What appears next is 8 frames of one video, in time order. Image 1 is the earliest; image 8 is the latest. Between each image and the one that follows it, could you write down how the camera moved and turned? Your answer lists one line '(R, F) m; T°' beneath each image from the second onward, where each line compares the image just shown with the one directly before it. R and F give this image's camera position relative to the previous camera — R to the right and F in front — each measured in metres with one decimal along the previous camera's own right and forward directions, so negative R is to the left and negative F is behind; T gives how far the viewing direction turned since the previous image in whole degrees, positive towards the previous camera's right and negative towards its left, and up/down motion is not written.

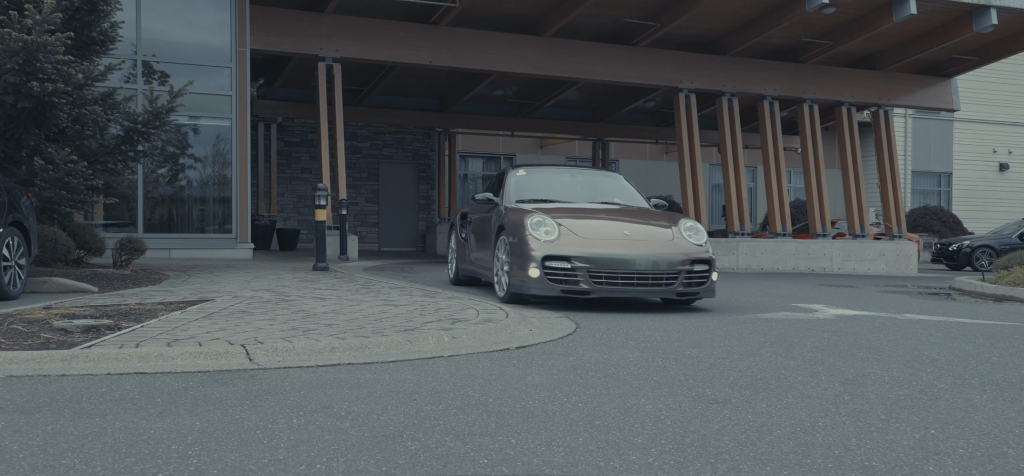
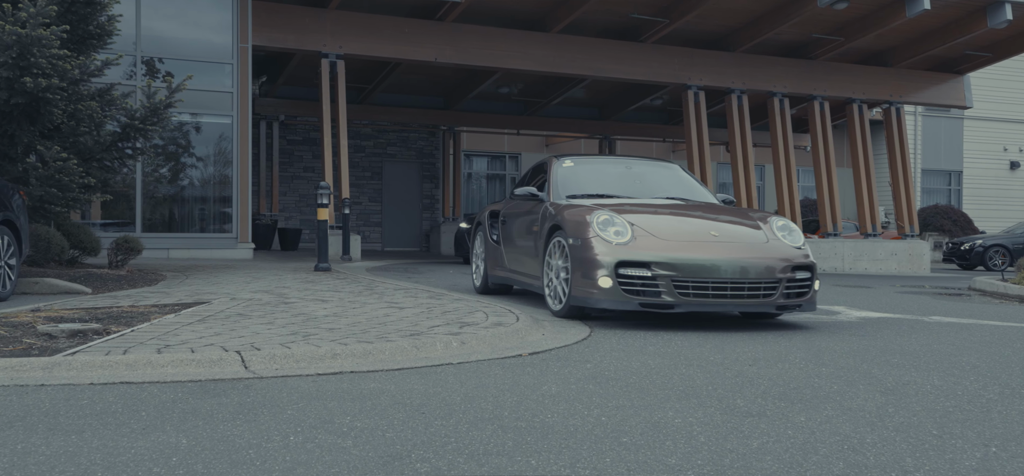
(-0.1, +0.3) m; 0°
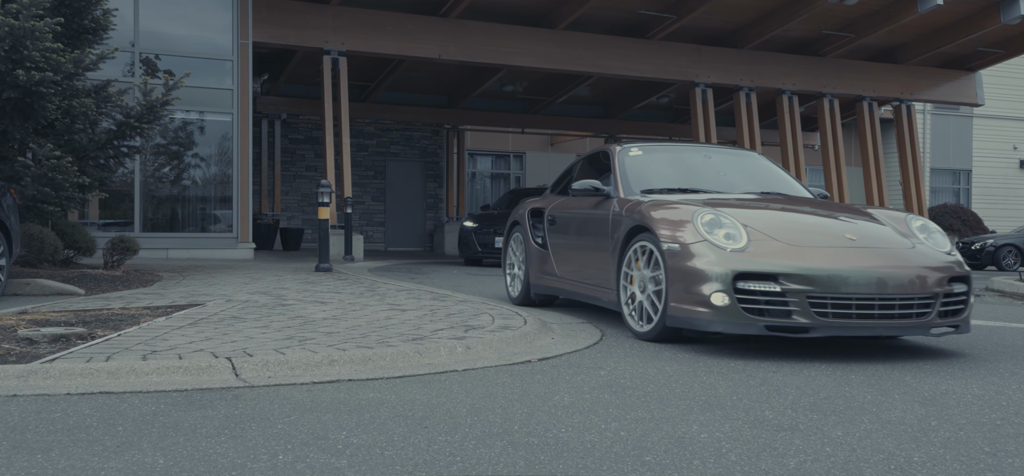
(0.0, +0.3) m; 0°
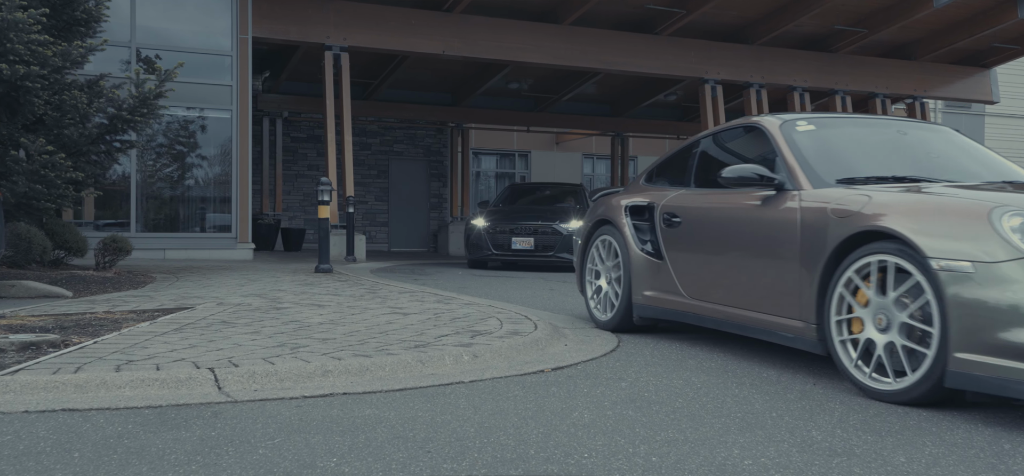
(0.0, +0.4) m; 0°
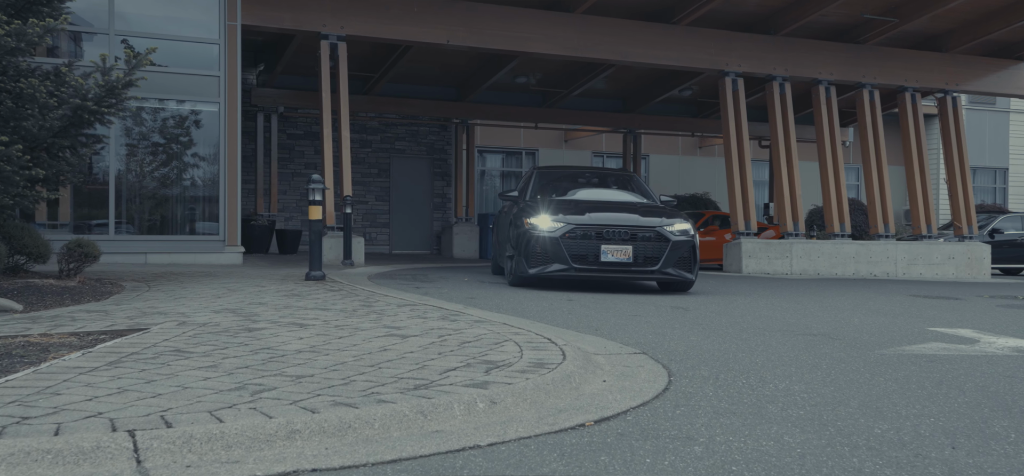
(-0.1, +0.9) m; 0°
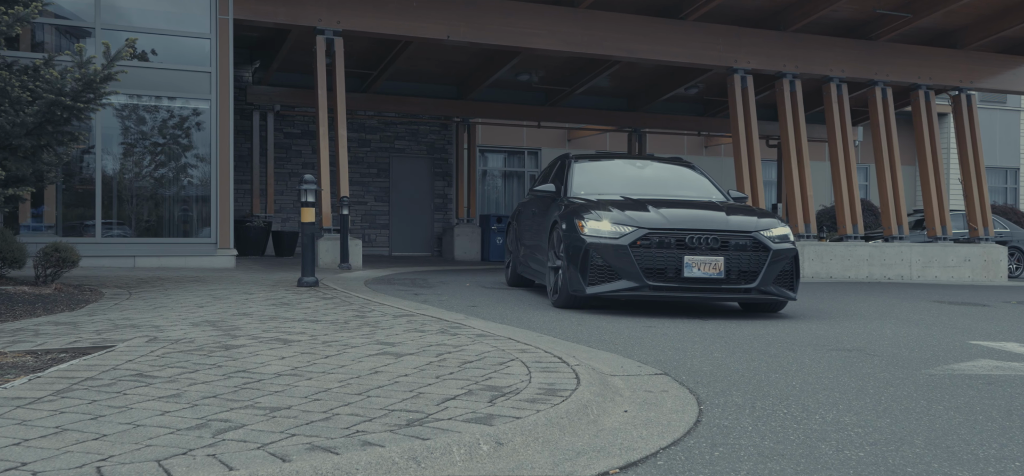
(0.0, +0.5) m; 0°
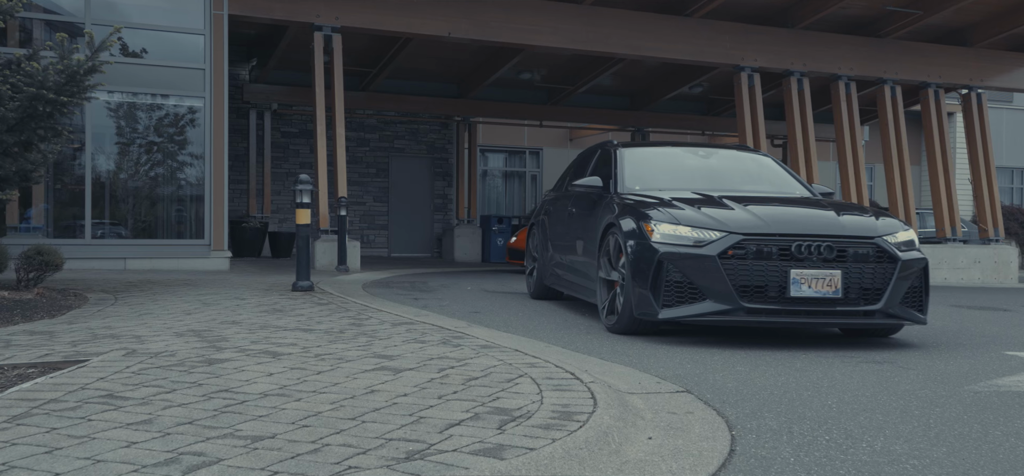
(0.0, +0.3) m; 0°
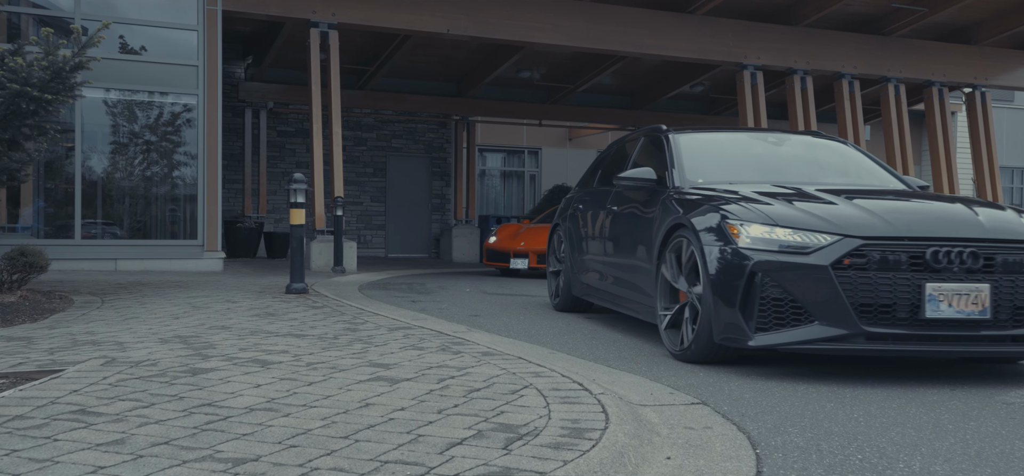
(0.0, +0.2) m; 0°
